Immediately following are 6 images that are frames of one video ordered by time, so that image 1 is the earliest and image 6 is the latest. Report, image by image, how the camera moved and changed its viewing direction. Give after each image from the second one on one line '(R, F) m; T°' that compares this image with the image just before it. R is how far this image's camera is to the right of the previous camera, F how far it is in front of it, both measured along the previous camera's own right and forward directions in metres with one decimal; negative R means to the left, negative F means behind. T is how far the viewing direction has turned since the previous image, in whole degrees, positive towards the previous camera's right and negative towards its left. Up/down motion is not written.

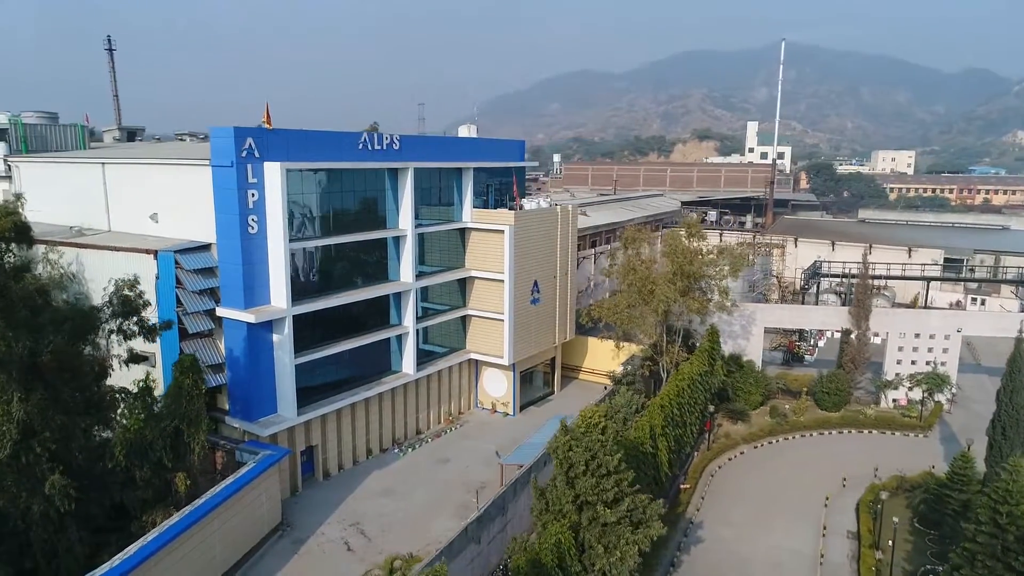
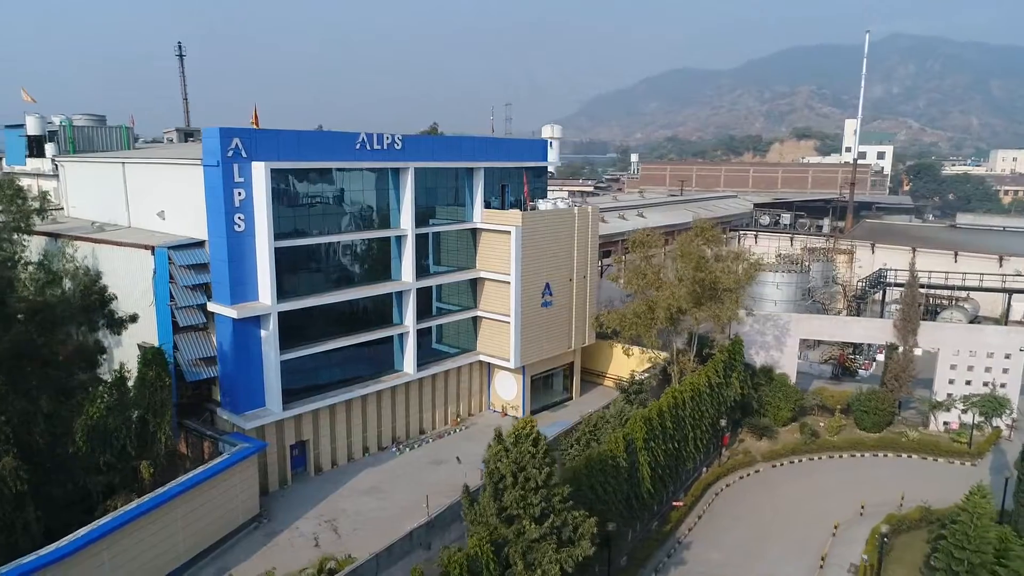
(+3.0, +0.6) m; -8°
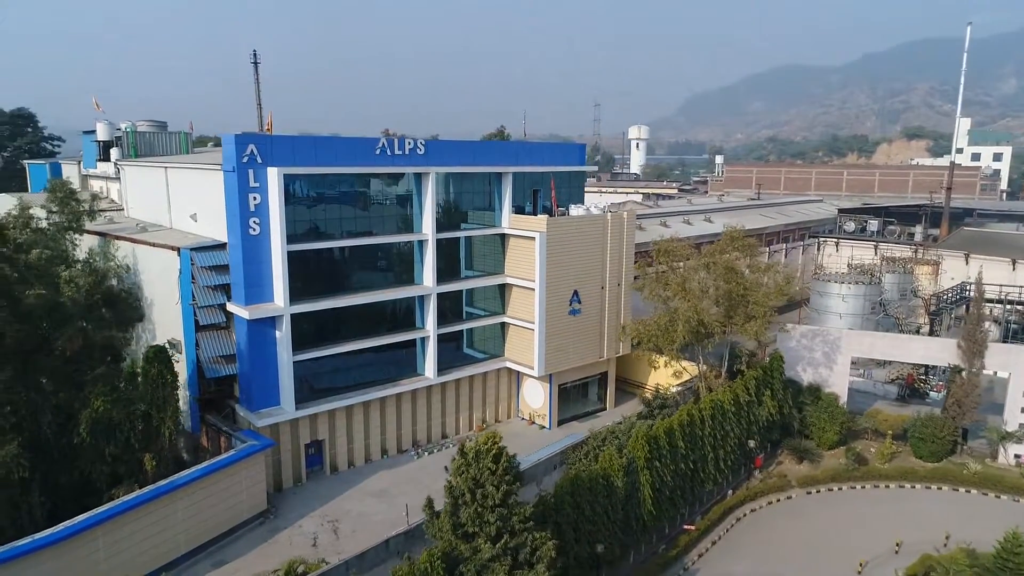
(+2.3, +0.5) m; -8°
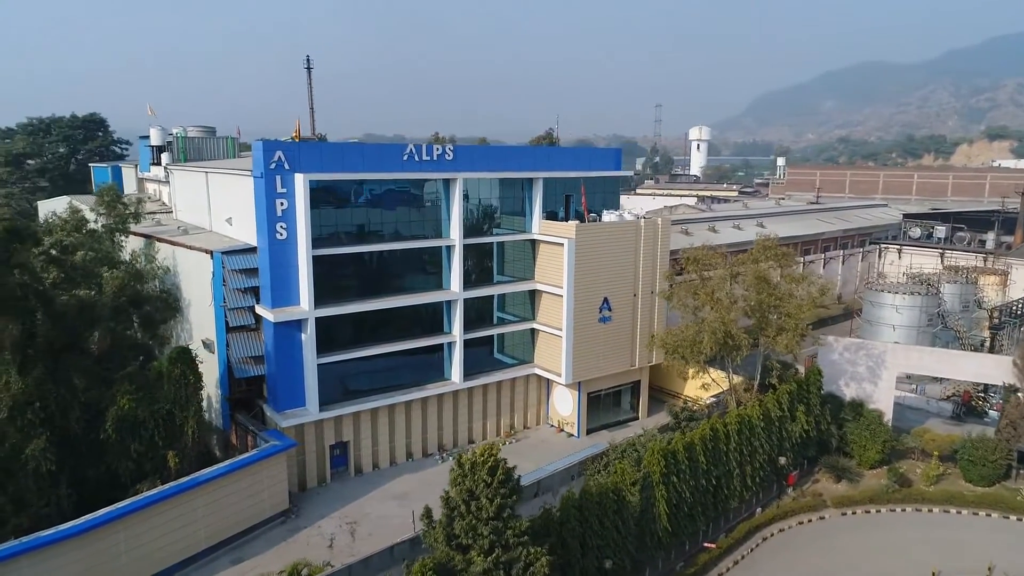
(+1.1, +0.2) m; -5°
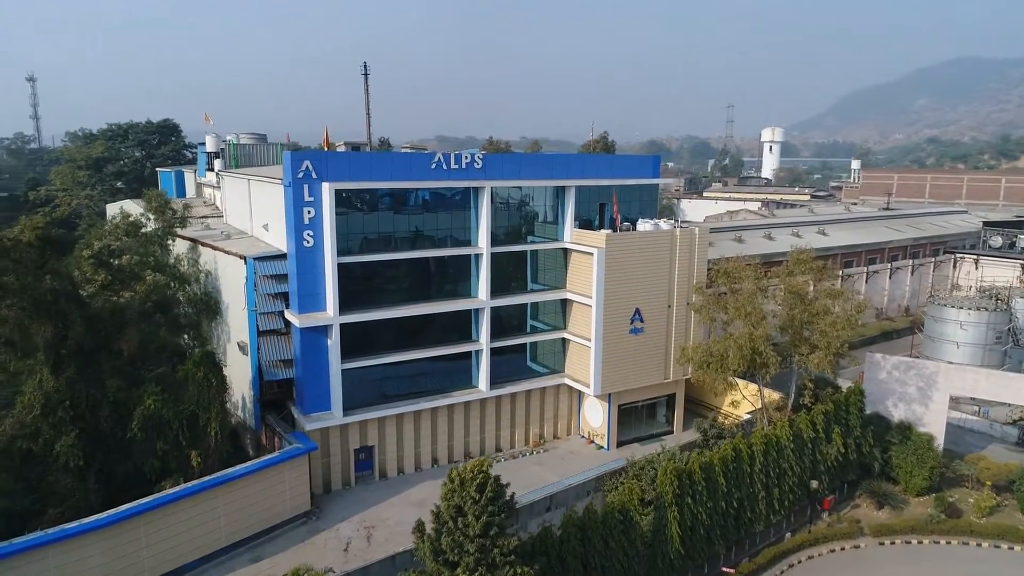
(+1.4, +0.2) m; -6°
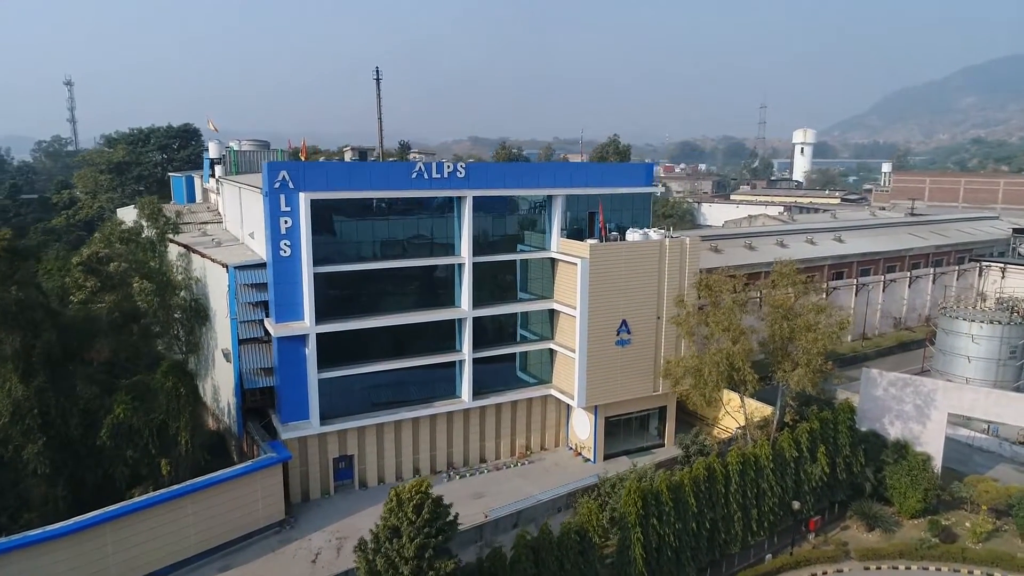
(+1.7, +0.3) m; -3°
